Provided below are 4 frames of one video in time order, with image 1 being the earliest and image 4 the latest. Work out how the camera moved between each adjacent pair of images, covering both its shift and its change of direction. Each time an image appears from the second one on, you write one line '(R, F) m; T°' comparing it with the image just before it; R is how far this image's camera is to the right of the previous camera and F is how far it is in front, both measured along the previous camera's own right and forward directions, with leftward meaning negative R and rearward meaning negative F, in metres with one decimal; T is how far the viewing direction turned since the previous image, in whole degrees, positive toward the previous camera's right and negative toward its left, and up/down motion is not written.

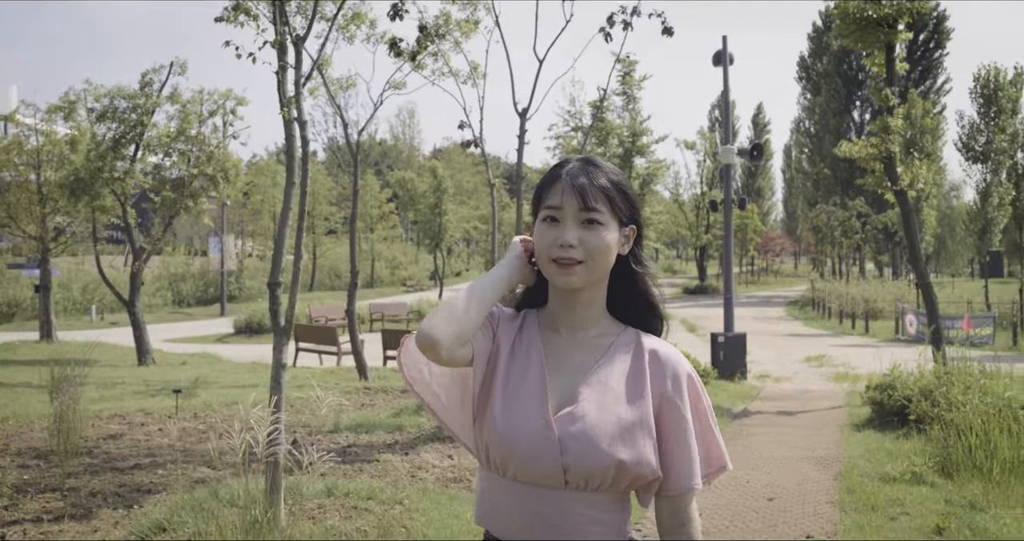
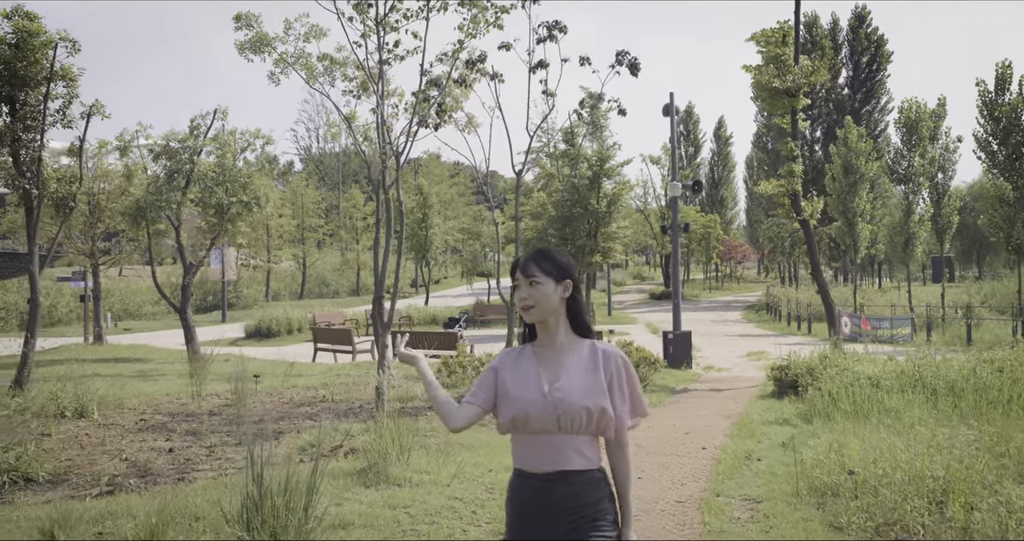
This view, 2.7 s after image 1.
(-0.3, -2.8) m; +2°
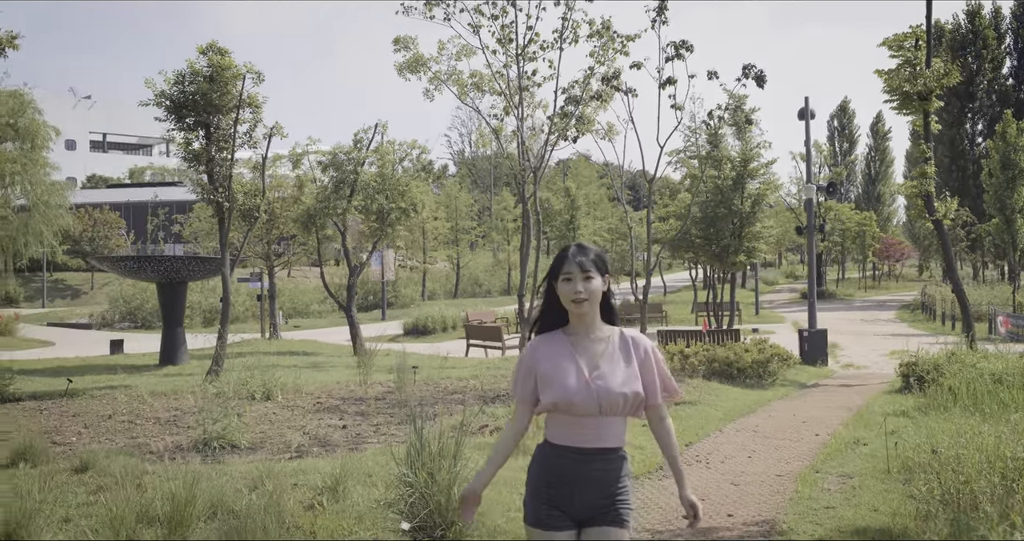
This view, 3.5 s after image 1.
(+0.2, -0.9) m; -9°
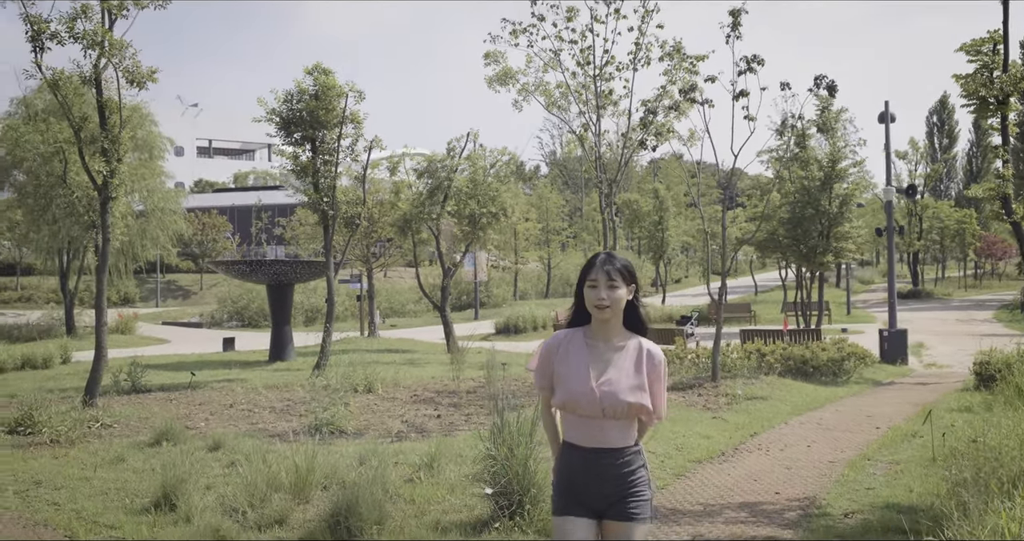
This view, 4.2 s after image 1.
(+0.1, -0.7) m; -5°
